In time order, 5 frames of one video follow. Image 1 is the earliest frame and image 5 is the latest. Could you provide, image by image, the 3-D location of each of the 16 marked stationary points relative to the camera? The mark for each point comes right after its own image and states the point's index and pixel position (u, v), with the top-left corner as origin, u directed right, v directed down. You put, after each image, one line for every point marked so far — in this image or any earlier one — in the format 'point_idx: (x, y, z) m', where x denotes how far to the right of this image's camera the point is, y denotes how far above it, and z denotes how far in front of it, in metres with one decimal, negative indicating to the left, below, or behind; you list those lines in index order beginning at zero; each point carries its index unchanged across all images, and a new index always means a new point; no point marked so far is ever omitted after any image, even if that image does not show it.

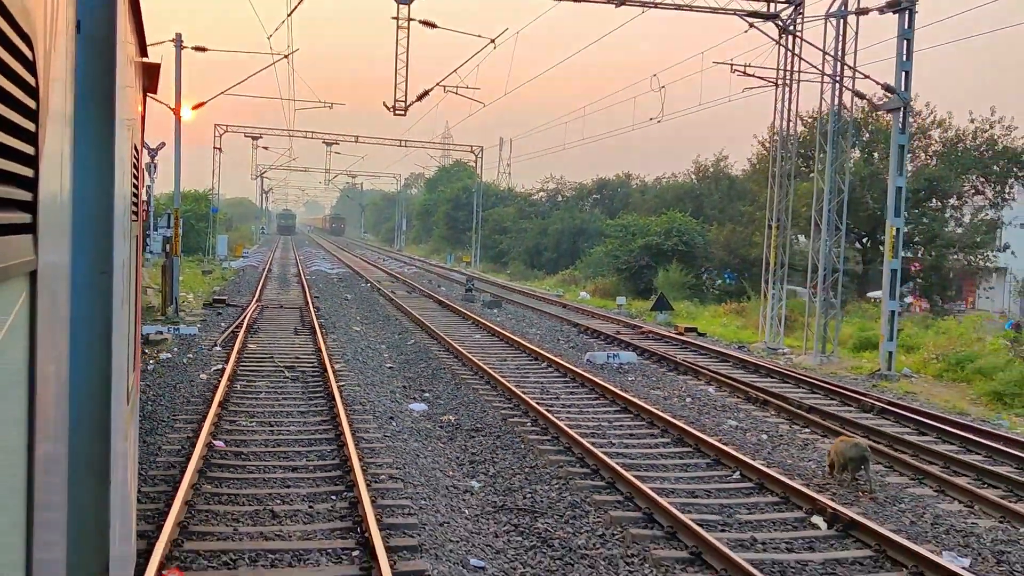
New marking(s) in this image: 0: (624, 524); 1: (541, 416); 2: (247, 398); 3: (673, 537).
0: (+0.8, -1.7, +6.4) m
1: (+0.3, -1.4, +10.0) m
2: (-3.1, -1.3, +10.5) m
3: (+1.1, -1.7, +6.1) m
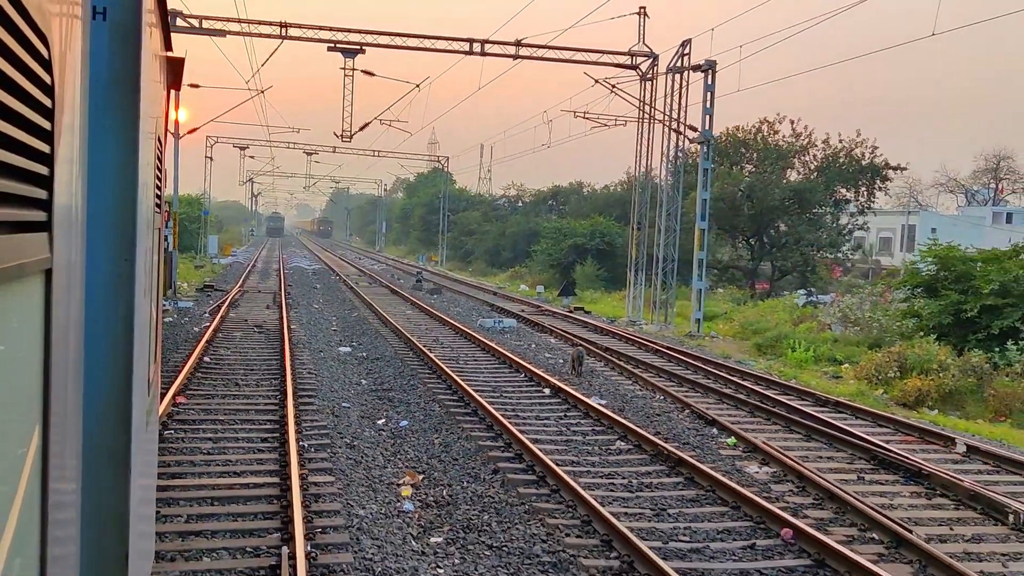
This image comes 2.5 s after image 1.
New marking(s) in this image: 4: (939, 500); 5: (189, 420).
0: (-1.0, -1.3, +11.4) m
1: (-1.6, -1.0, +14.9) m
2: (-4.9, -0.9, +15.4) m
3: (-0.7, -1.3, +11.1) m
4: (+3.4, -1.7, +7.2) m
5: (-3.3, -1.4, +9.3) m
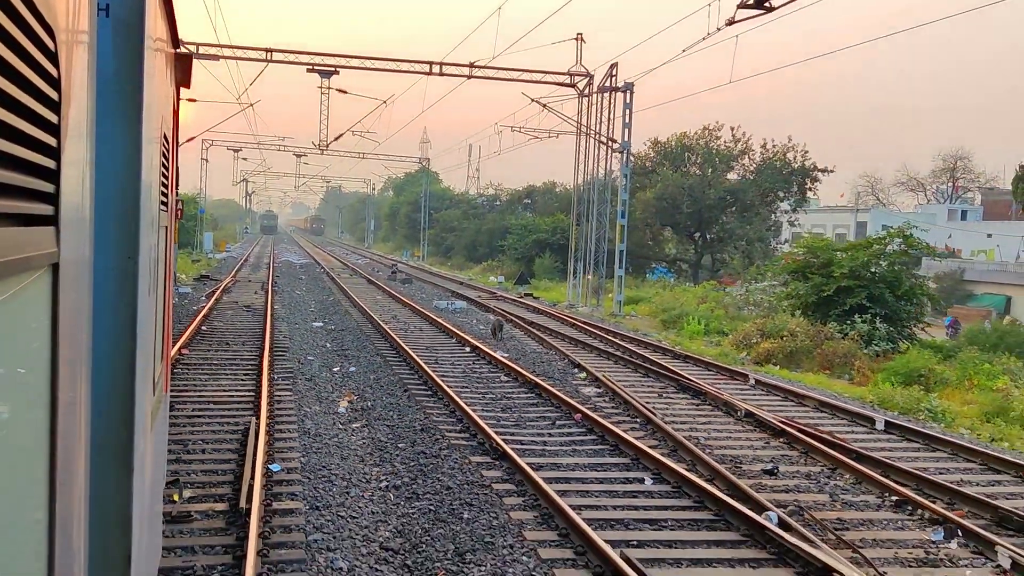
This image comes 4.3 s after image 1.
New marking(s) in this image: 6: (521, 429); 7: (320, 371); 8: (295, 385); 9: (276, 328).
0: (-2.1, -1.0, +14.7) m
1: (-2.8, -0.7, +18.3) m
2: (-6.1, -0.6, +18.7) m
3: (-1.9, -1.0, +14.4) m
4: (+2.3, -1.4, +10.6) m
5: (-4.5, -1.1, +12.6) m
6: (+0.1, -1.4, +9.1) m
7: (-2.8, -1.2, +12.9) m
8: (-2.8, -1.2, +11.4) m
9: (-4.6, -0.8, +17.3) m
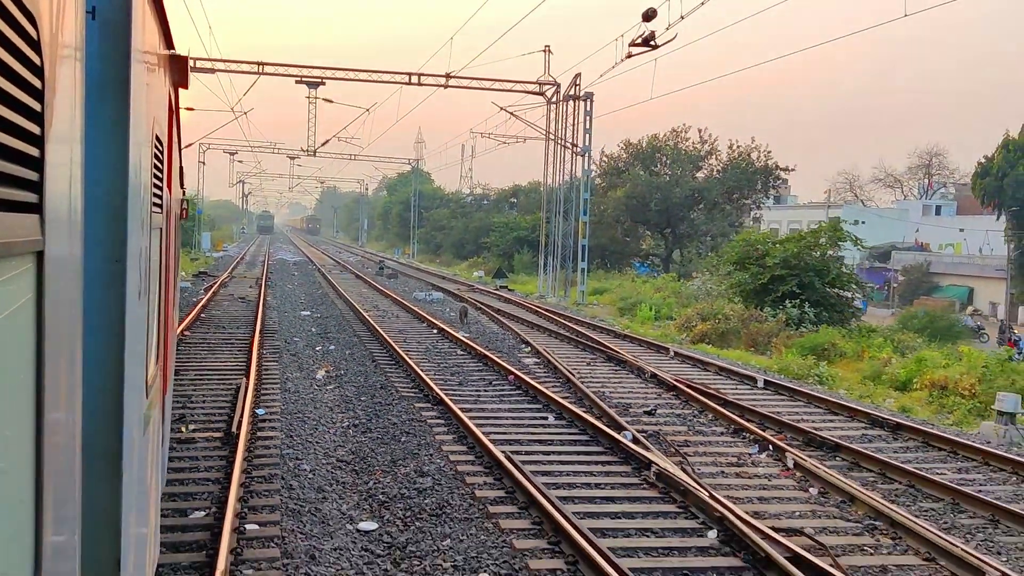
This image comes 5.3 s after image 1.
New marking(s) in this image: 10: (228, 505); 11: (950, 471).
0: (-2.9, -0.8, +16.8) m
1: (-3.5, -0.5, +20.4) m
2: (-6.9, -0.4, +20.8) m
3: (-2.6, -0.8, +16.5) m
4: (+1.6, -1.2, +12.7) m
5: (-5.2, -0.9, +14.7) m
6: (-0.6, -1.2, +11.2) m
7: (-3.5, -1.0, +14.9) m
8: (-3.5, -1.1, +13.5) m
9: (-5.3, -0.6, +19.4) m
10: (-2.0, -1.5, +6.4) m
11: (+3.9, -1.6, +8.0) m
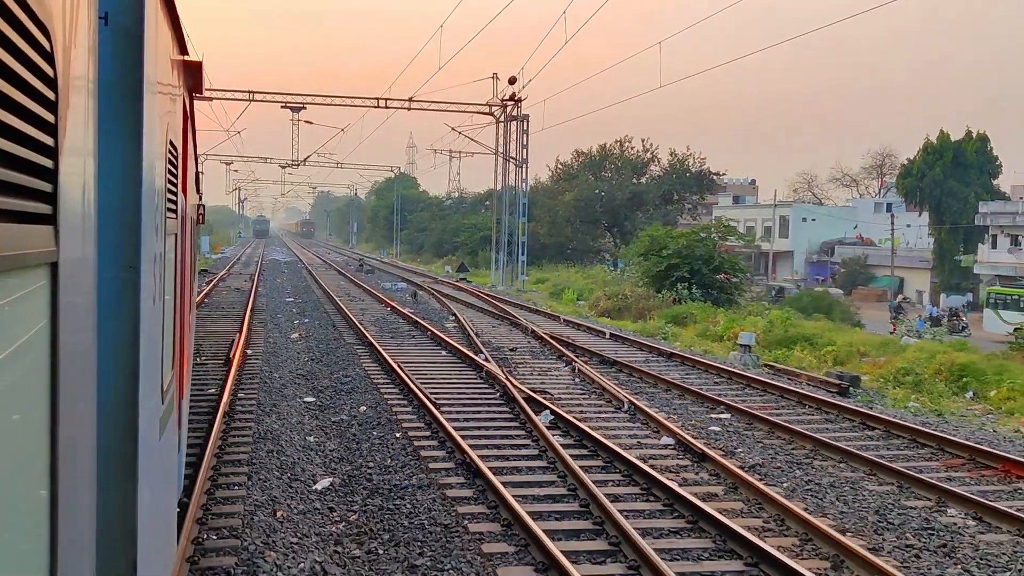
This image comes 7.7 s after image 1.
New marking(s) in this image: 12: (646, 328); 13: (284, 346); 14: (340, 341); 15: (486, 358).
0: (-4.4, -0.5, +21.5) m
1: (-5.0, -0.2, +25.1) m
2: (-8.4, -0.2, +25.5) m
3: (-4.1, -0.5, +21.2) m
4: (0.0, -0.8, +17.4) m
5: (-6.8, -0.6, +19.4) m
6: (-2.1, -0.9, +15.9) m
7: (-5.0, -0.7, +19.7) m
8: (-5.0, -0.8, +18.2) m
9: (-6.8, -0.3, +24.1) m
10: (-3.5, -1.2, +11.1) m
11: (+2.4, -1.2, +12.7) m
12: (+2.8, -0.9, +19.6) m
13: (-3.8, -1.0, +15.1) m
14: (-3.0, -0.9, +15.4) m
15: (-0.4, -1.0, +13.1) m
